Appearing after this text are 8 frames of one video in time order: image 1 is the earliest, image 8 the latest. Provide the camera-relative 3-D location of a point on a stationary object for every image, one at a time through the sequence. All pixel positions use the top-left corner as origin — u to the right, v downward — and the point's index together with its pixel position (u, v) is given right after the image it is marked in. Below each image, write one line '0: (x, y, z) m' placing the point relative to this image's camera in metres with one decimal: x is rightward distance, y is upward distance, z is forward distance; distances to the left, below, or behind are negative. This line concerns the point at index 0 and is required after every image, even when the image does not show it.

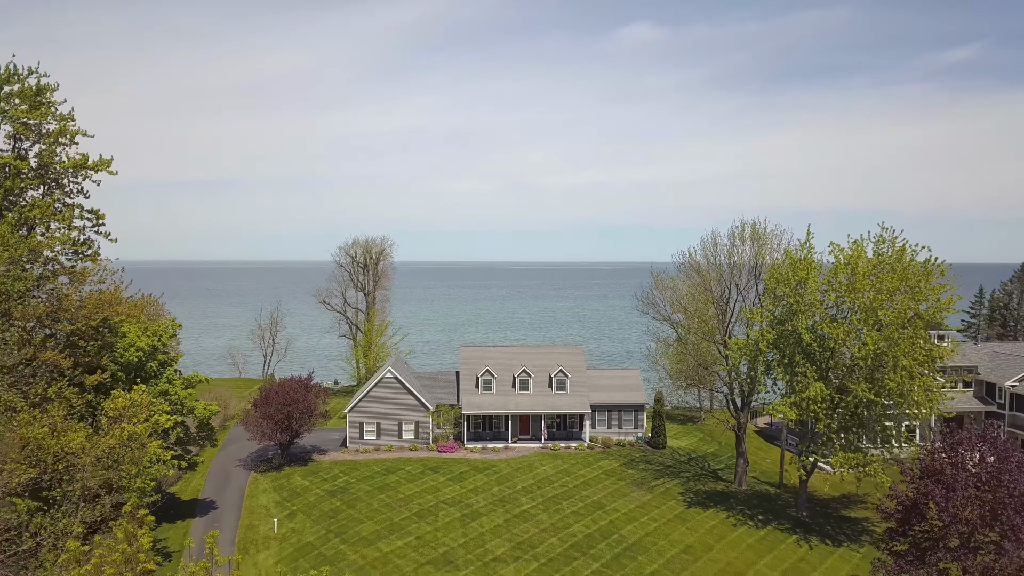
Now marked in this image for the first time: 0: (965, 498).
0: (+13.7, -6.4, +18.8) m
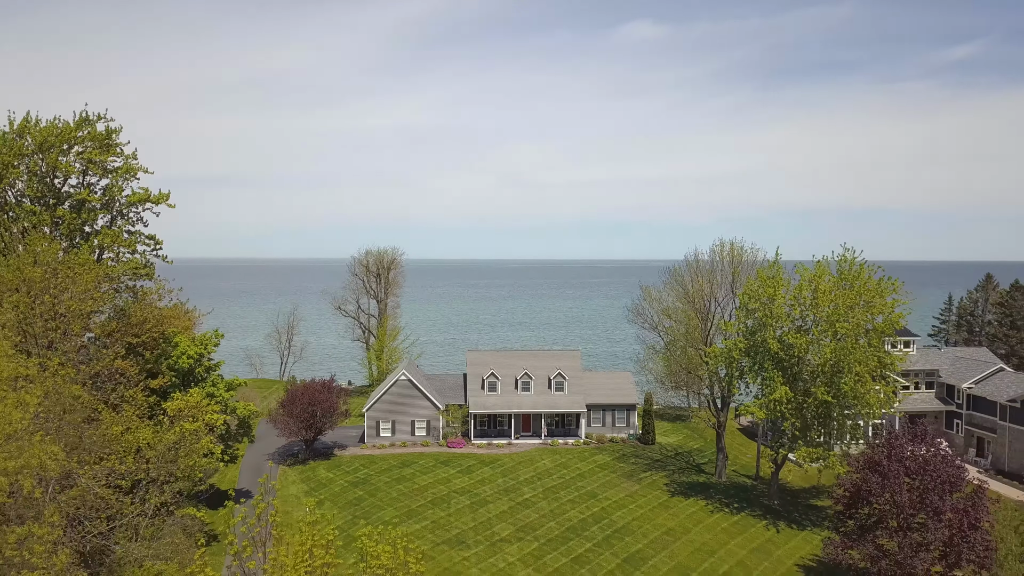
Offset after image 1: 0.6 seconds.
0: (+13.8, -7.1, +22.2) m
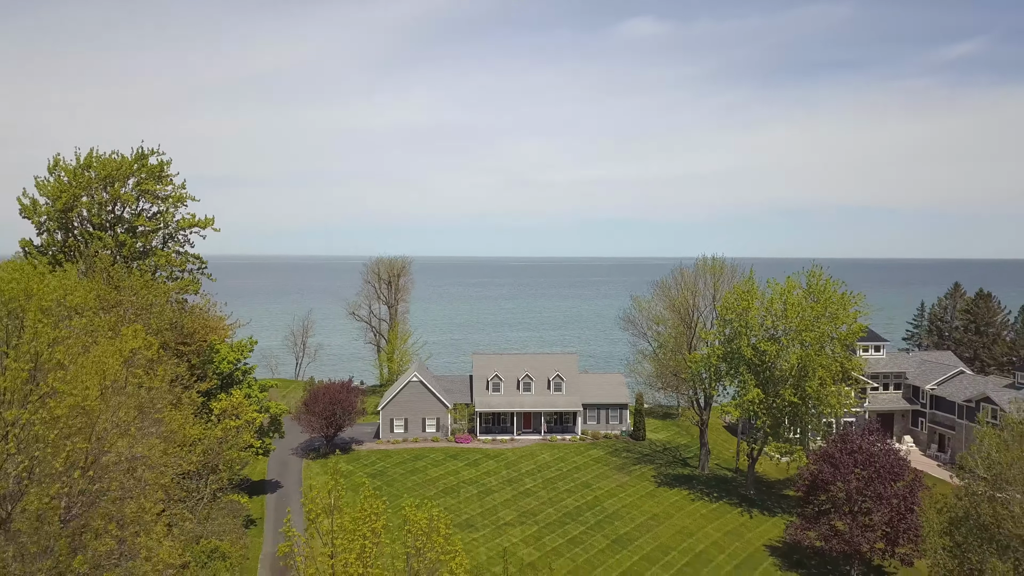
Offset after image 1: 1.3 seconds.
0: (+14.0, -7.8, +25.7) m
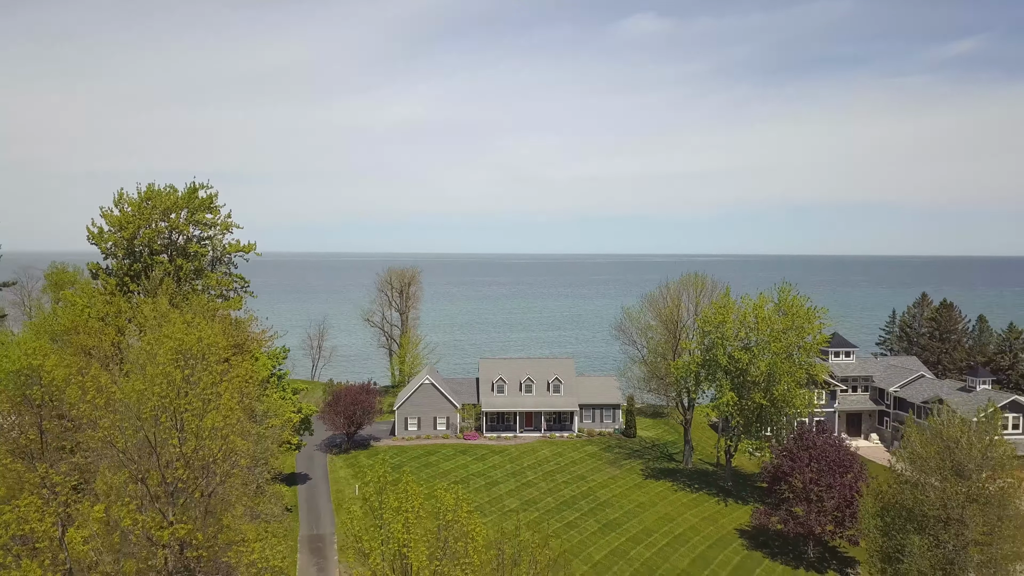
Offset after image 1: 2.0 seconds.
0: (+14.2, -8.8, +30.0) m
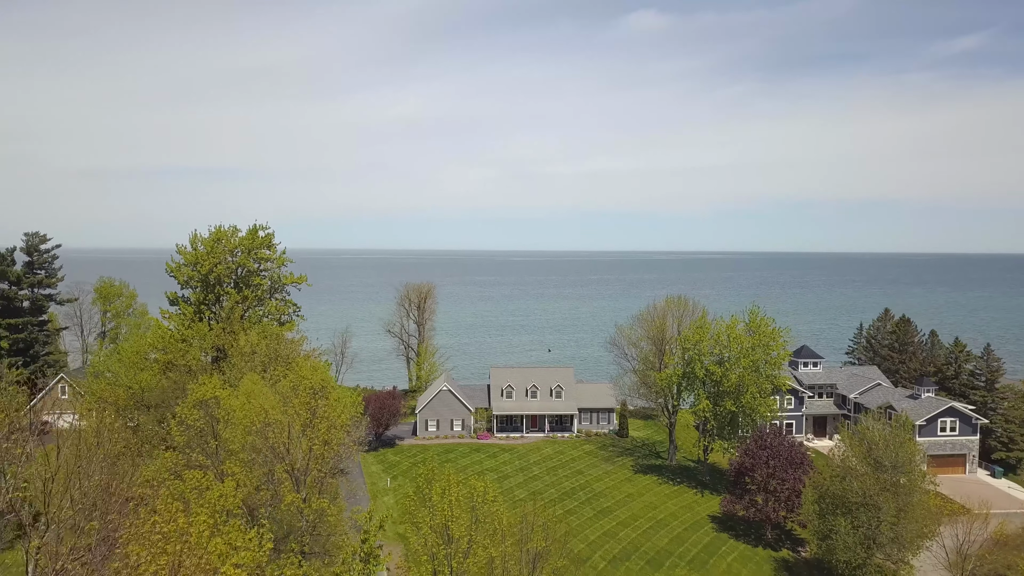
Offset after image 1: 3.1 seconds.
0: (+14.8, -10.4, +36.3) m
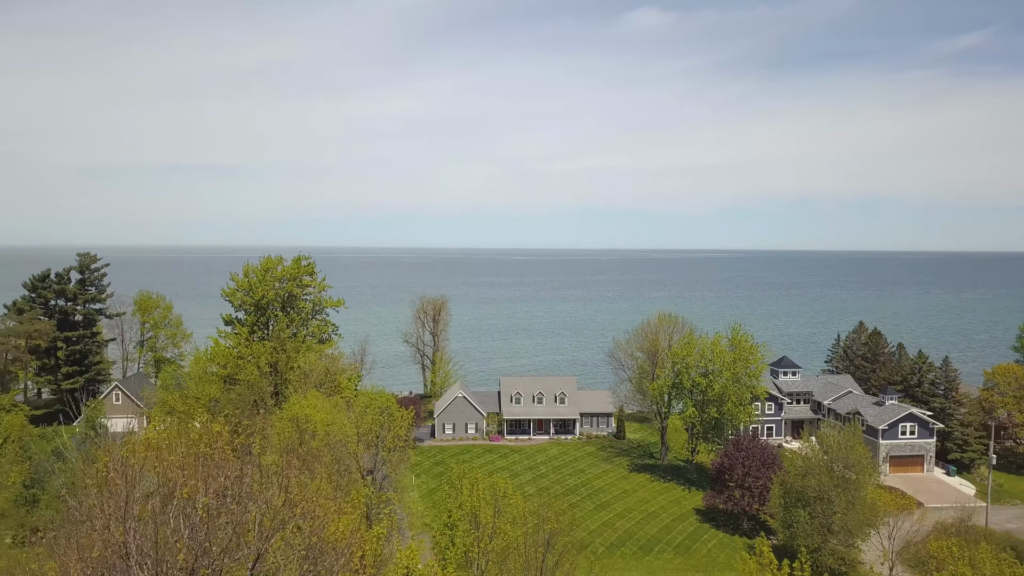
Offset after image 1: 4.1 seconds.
0: (+15.6, -12.1, +42.2) m
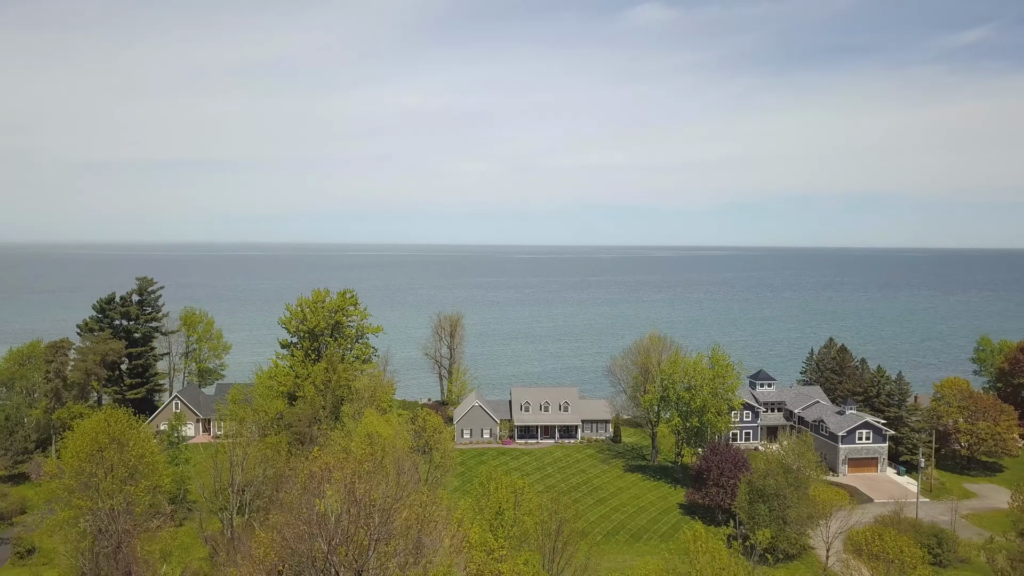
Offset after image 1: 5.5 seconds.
0: (+16.7, -14.6, +50.4) m
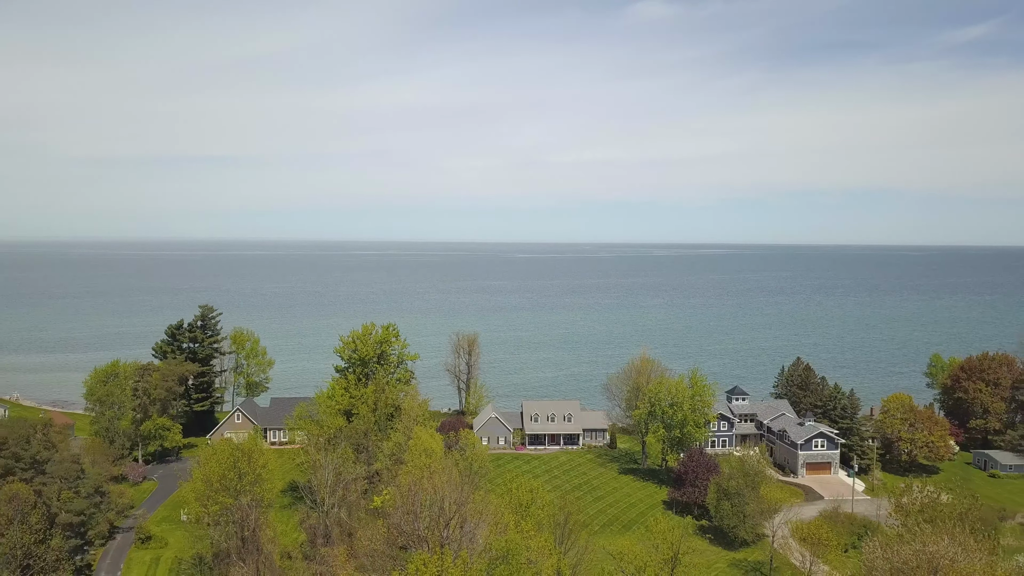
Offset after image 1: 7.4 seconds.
0: (+18.1, -18.3, +61.9) m
